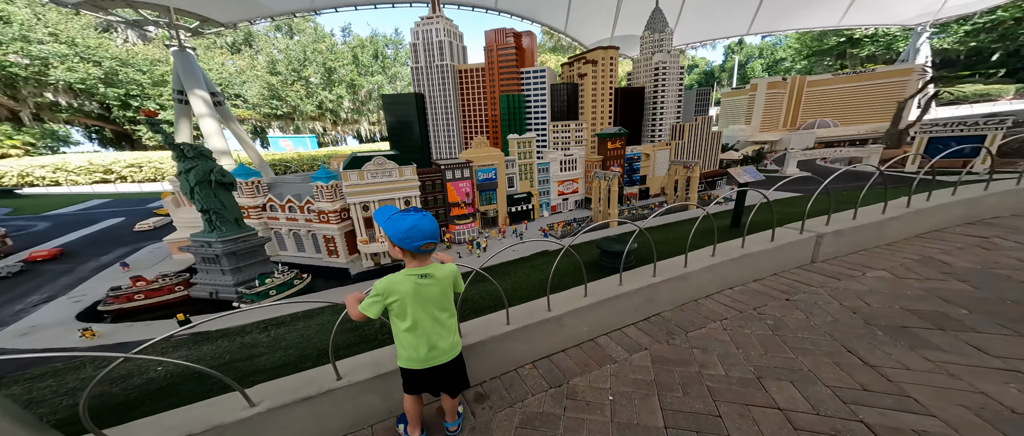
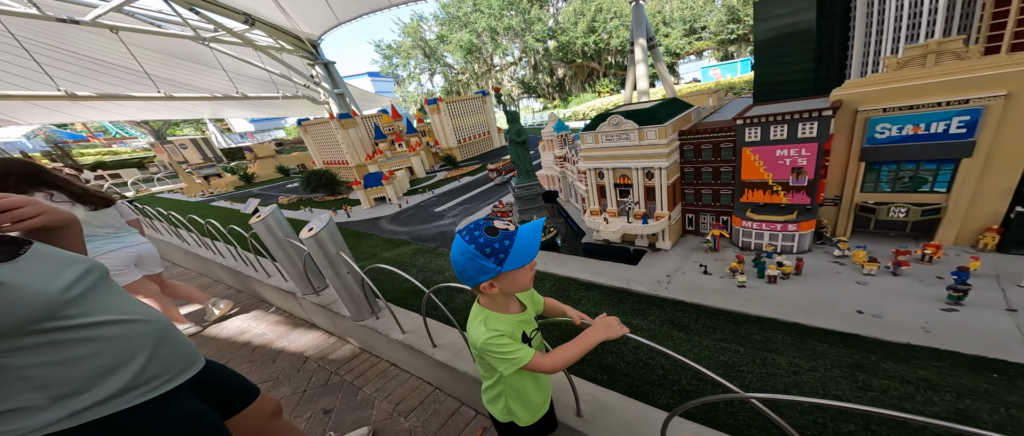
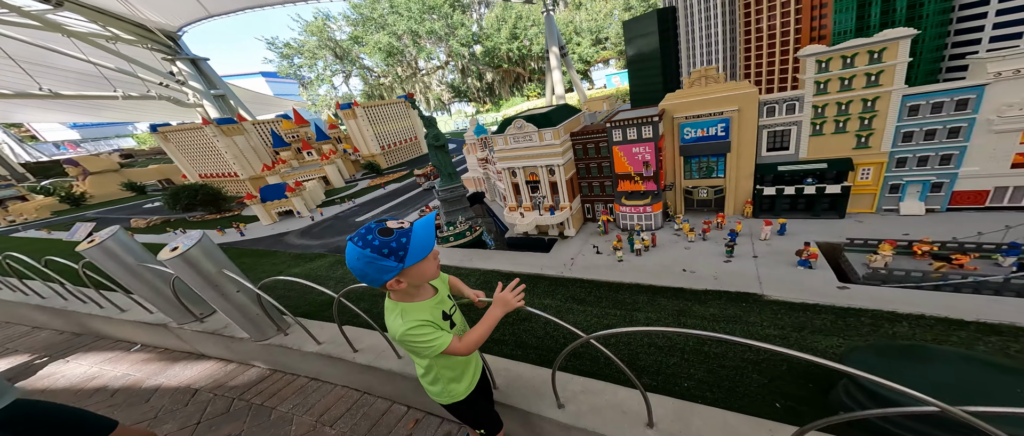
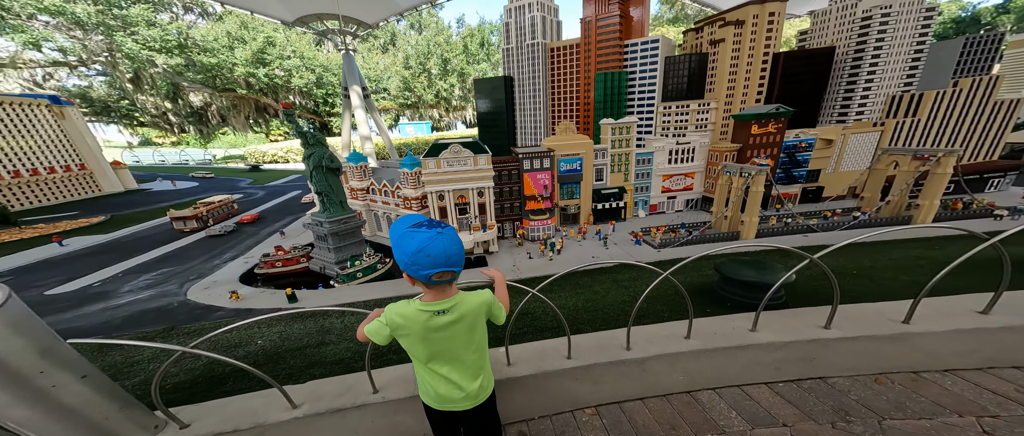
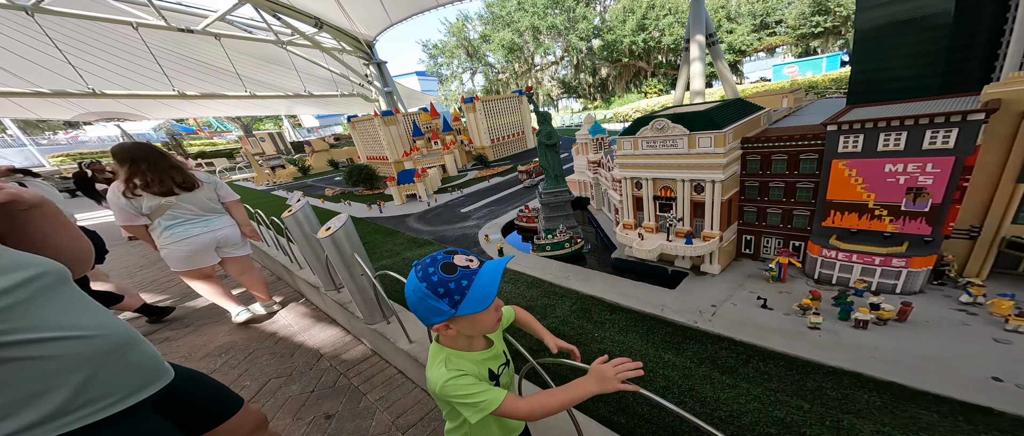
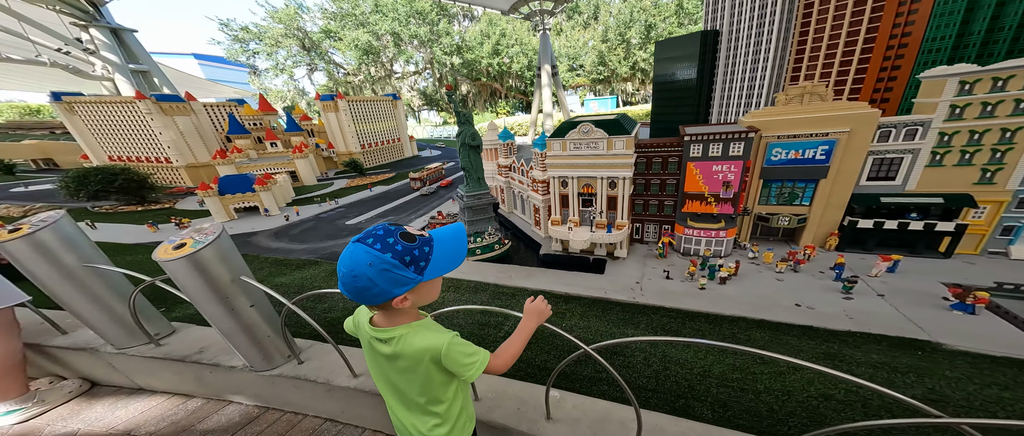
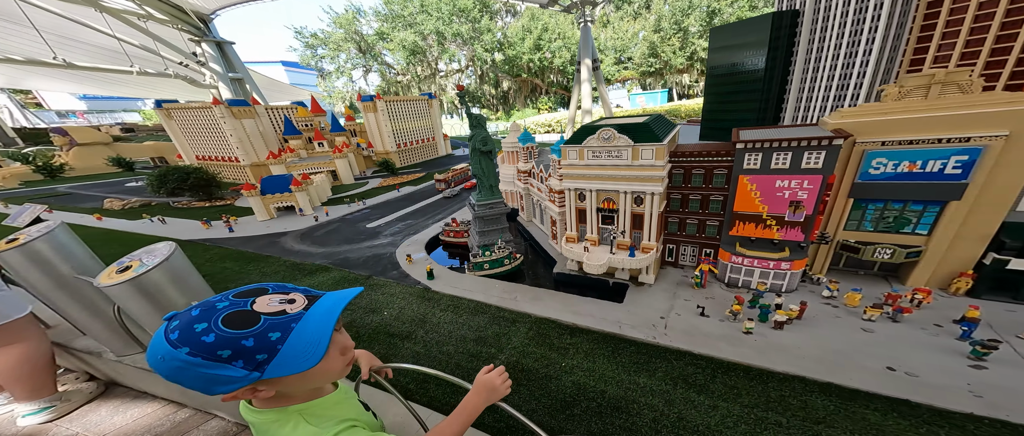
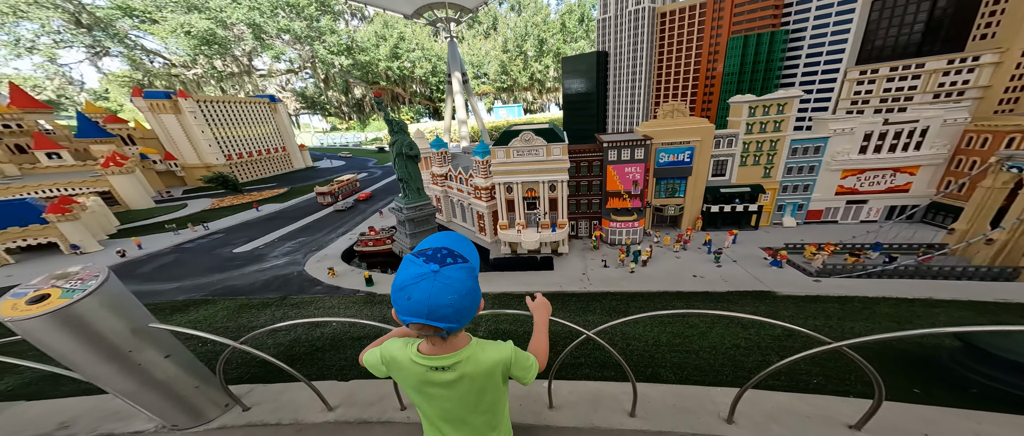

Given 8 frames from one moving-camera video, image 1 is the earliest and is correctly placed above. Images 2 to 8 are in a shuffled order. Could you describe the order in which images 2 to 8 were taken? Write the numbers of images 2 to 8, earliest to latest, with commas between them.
4, 8, 6, 7, 5, 2, 3
